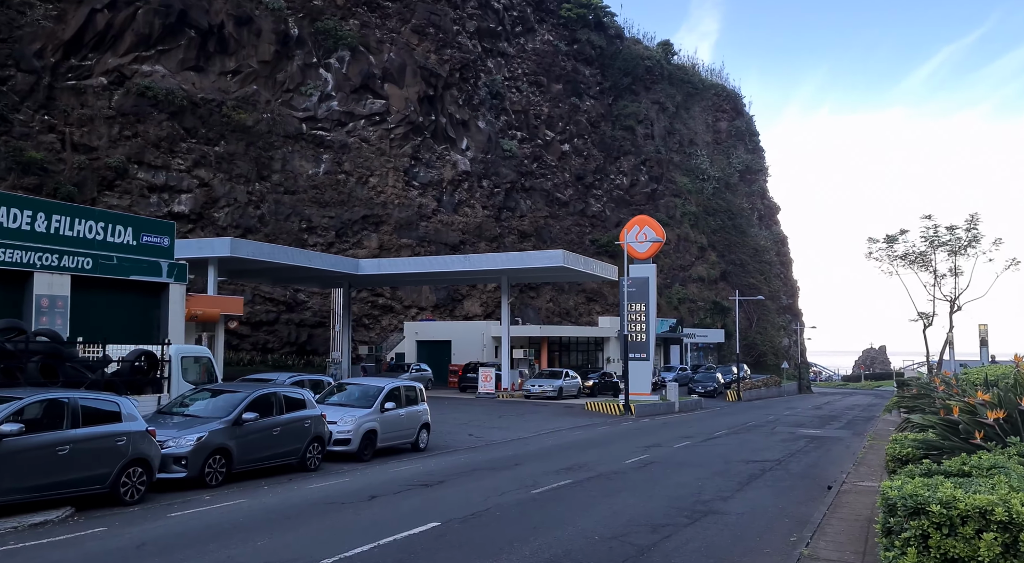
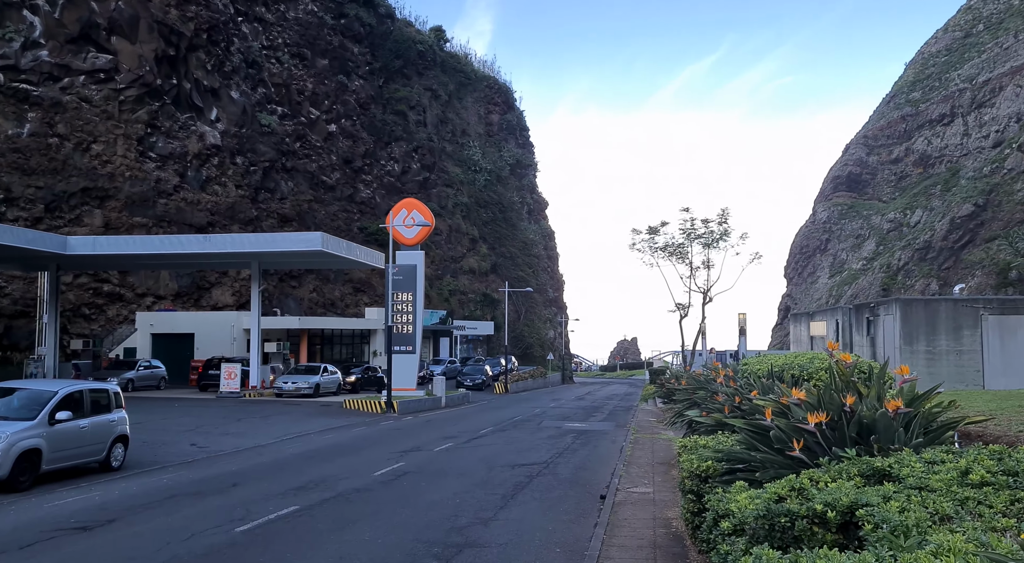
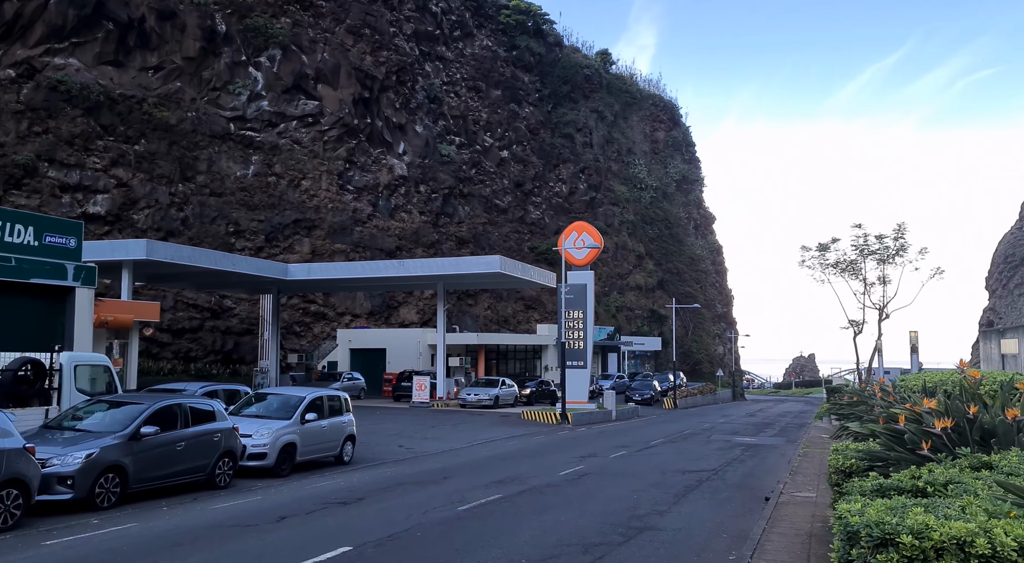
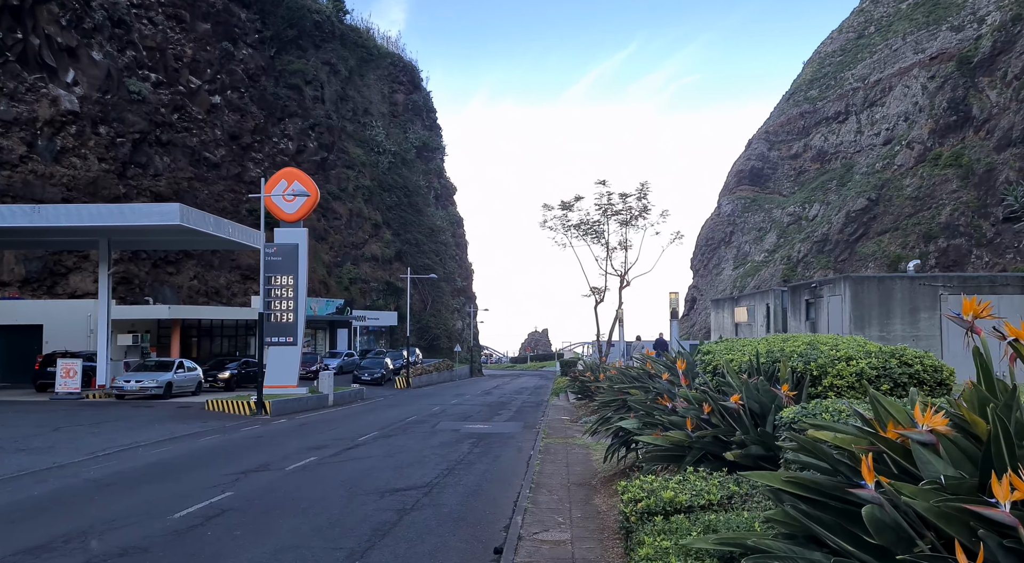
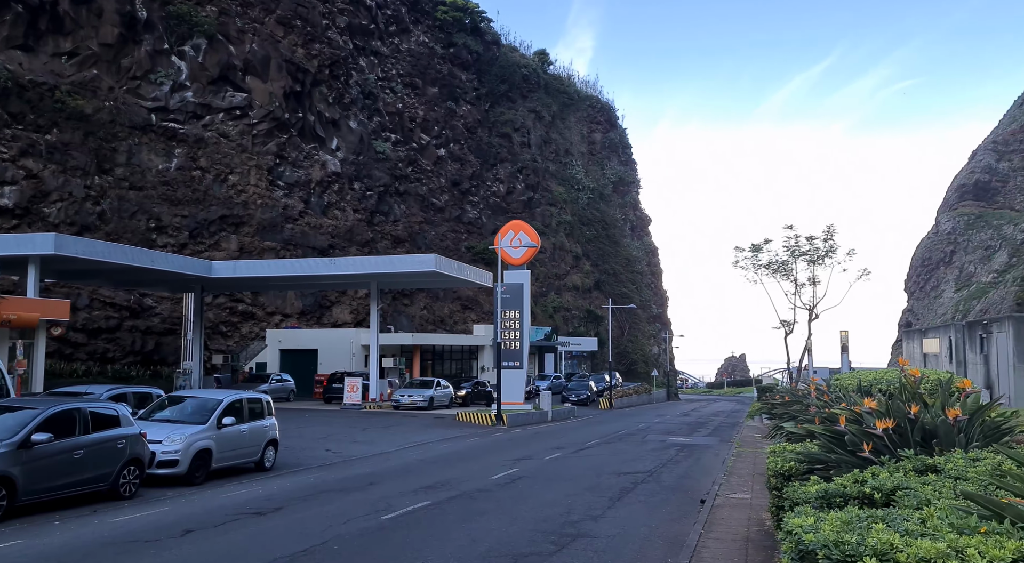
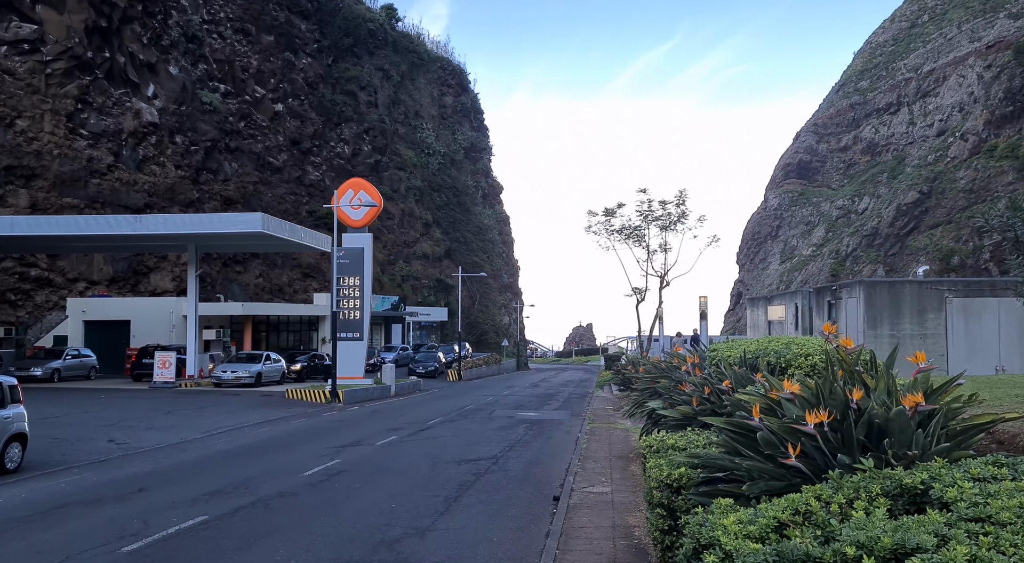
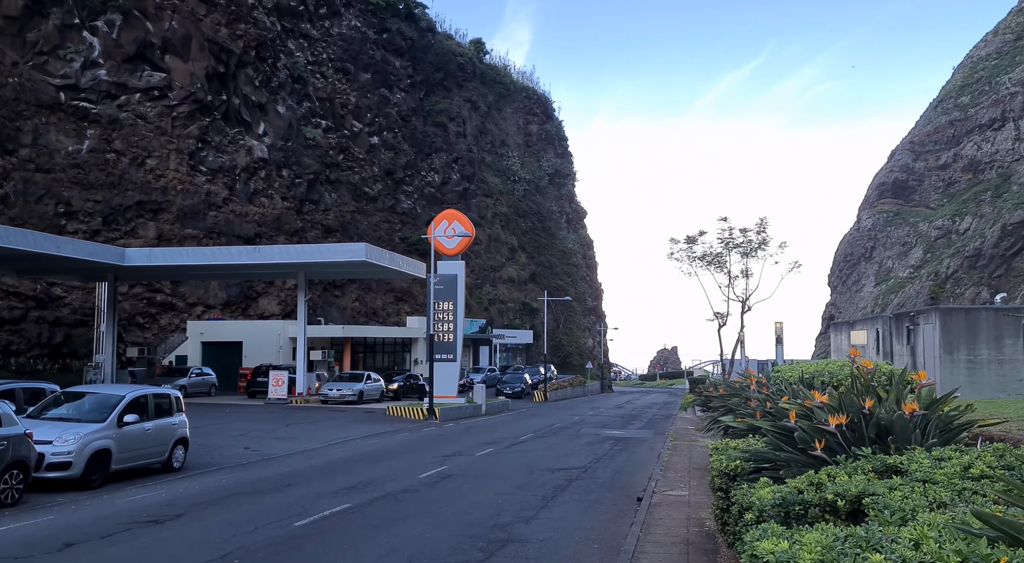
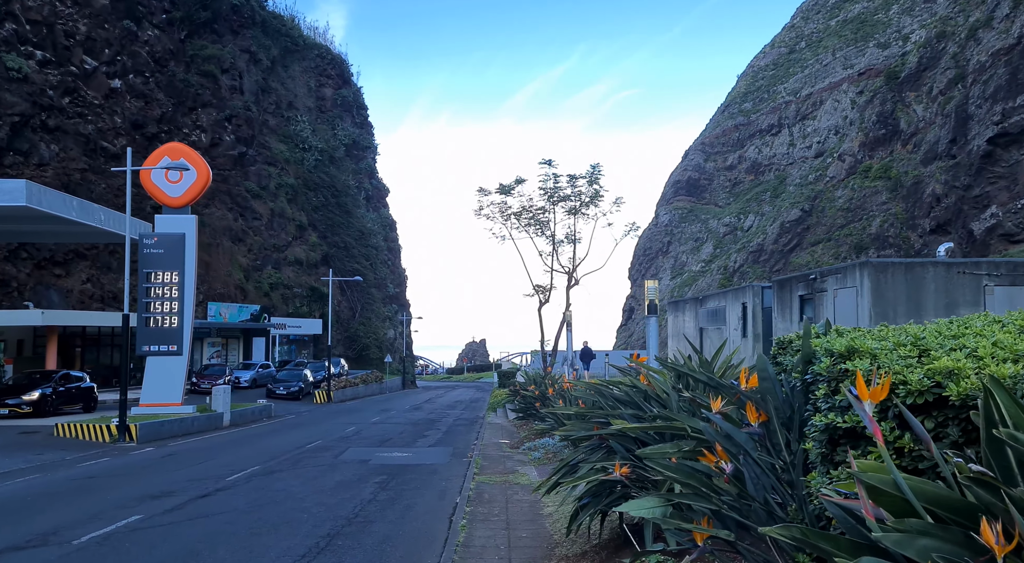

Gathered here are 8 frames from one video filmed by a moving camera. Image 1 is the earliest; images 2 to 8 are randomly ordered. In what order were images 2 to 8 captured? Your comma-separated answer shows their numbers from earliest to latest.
3, 5, 7, 2, 6, 4, 8
